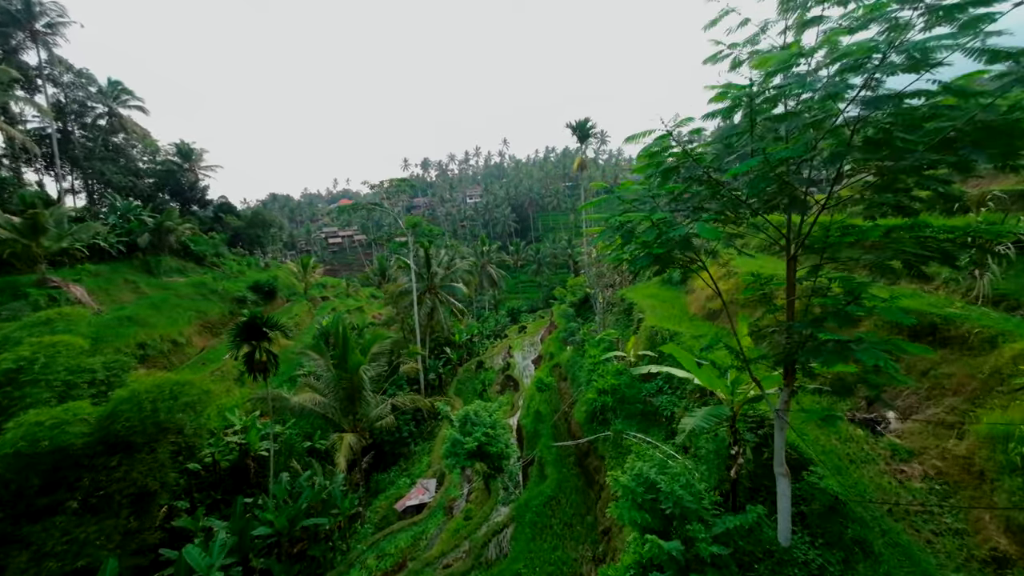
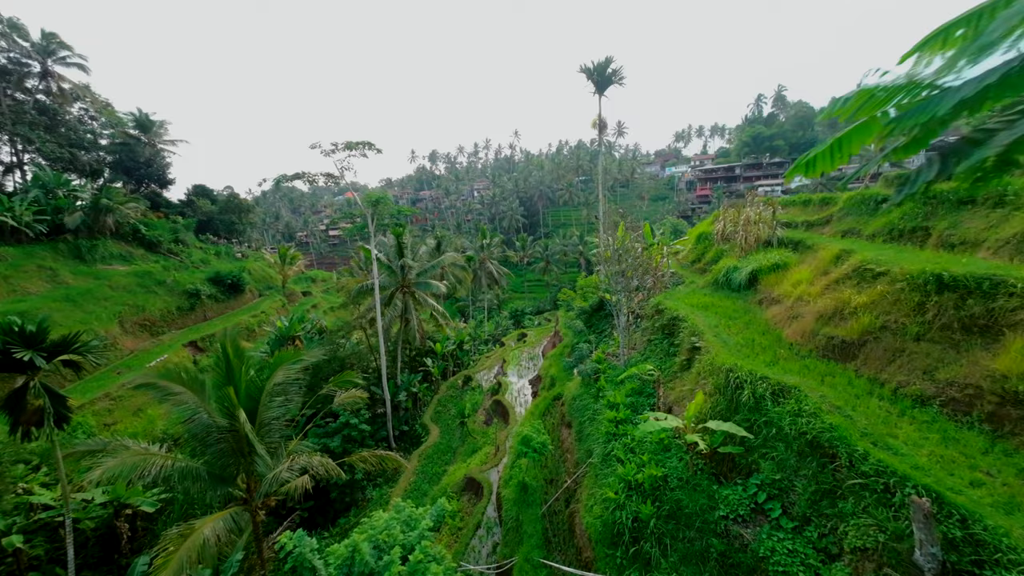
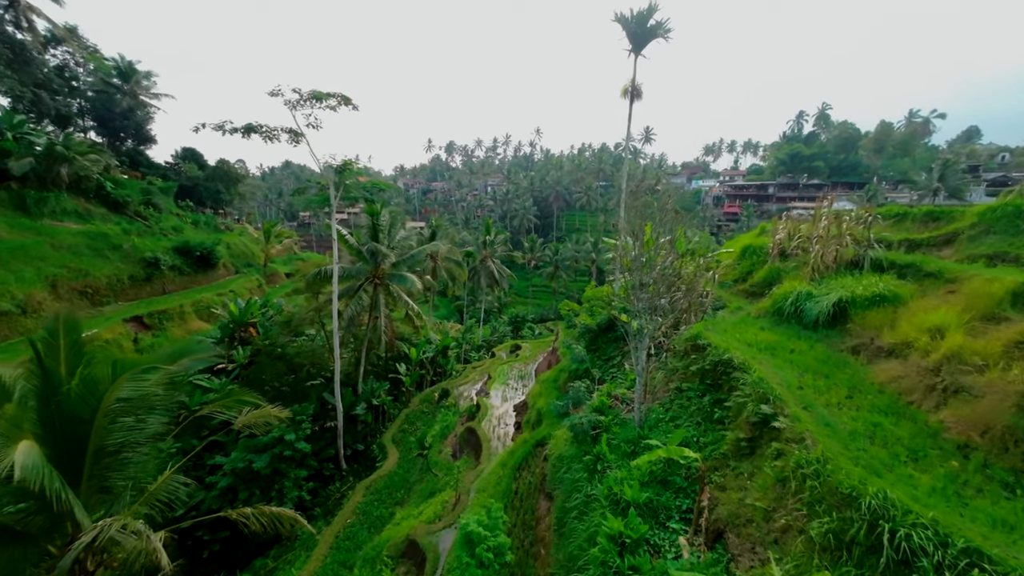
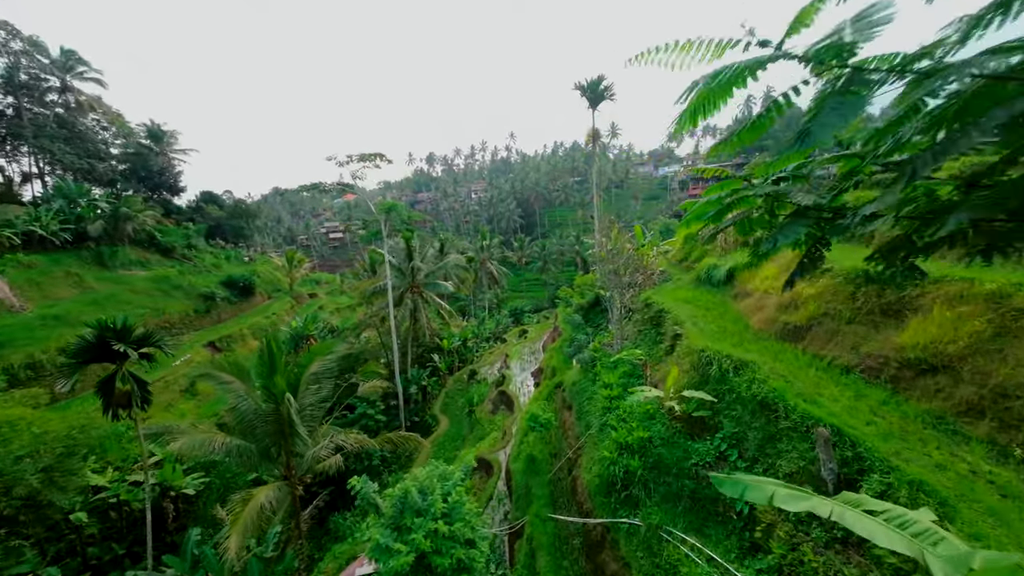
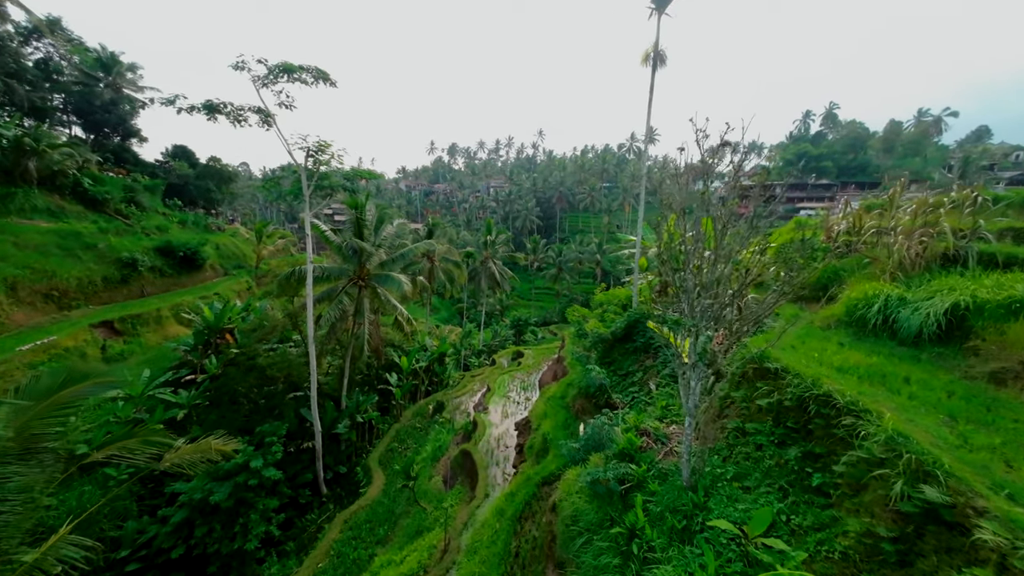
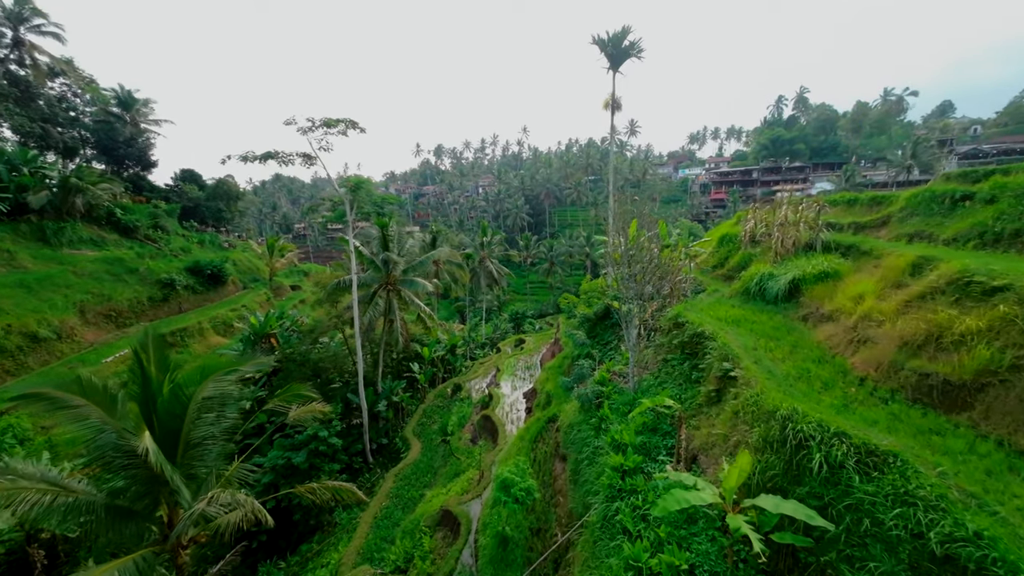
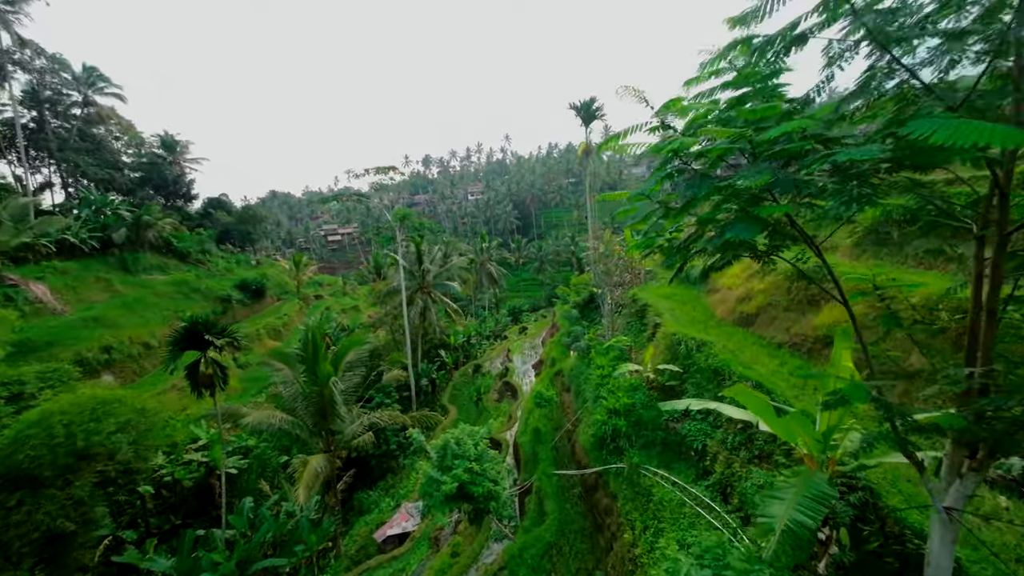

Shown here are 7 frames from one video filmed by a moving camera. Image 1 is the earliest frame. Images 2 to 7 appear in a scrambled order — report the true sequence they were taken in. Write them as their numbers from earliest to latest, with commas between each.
7, 4, 2, 6, 3, 5
